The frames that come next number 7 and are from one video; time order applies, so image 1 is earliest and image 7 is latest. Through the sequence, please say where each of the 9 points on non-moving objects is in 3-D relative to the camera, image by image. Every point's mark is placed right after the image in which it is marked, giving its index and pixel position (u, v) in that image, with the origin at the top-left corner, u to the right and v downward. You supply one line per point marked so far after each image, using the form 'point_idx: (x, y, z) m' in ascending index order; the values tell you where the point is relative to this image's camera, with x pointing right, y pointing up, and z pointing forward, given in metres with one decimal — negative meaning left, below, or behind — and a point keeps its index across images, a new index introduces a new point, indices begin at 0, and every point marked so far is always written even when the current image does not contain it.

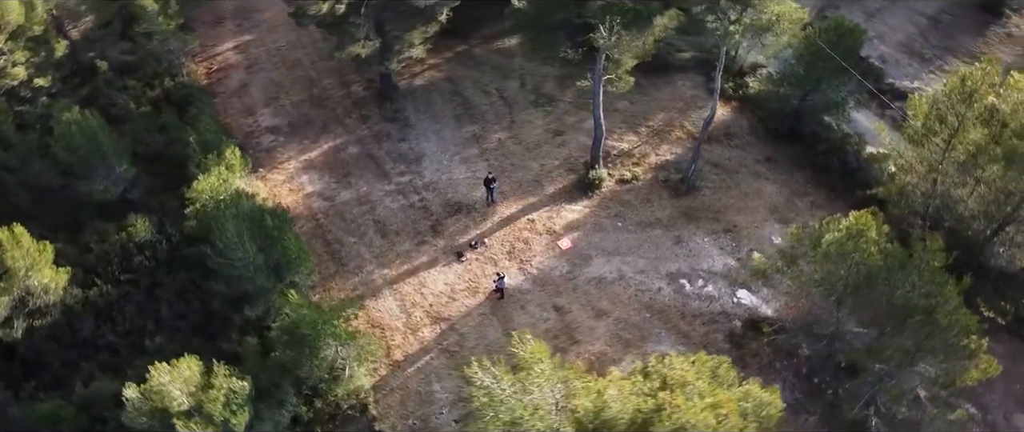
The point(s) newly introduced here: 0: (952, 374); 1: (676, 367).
0: (+10.0, -3.6, +18.6) m
1: (+3.7, -3.2, +17.2) m
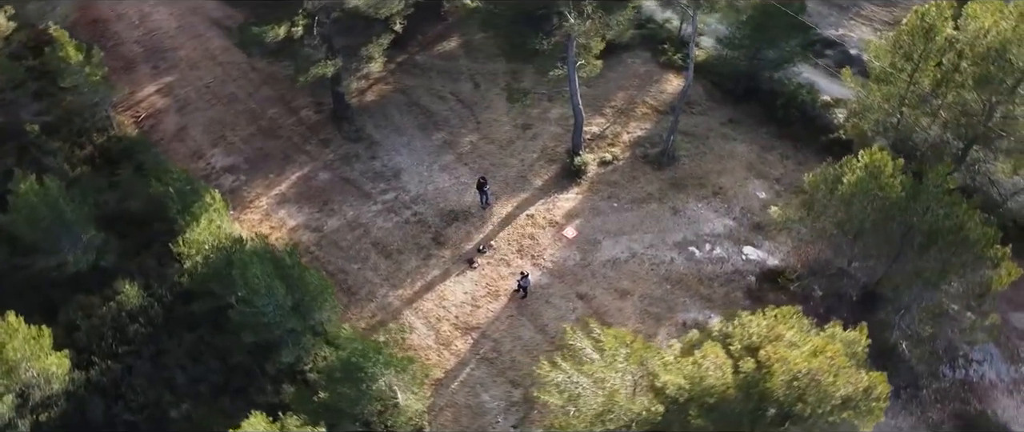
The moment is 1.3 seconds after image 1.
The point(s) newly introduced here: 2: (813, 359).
0: (+11.5, -1.7, +20.1) m
1: (+5.5, -2.3, +17.7) m
2: (+5.9, -2.8, +16.1) m
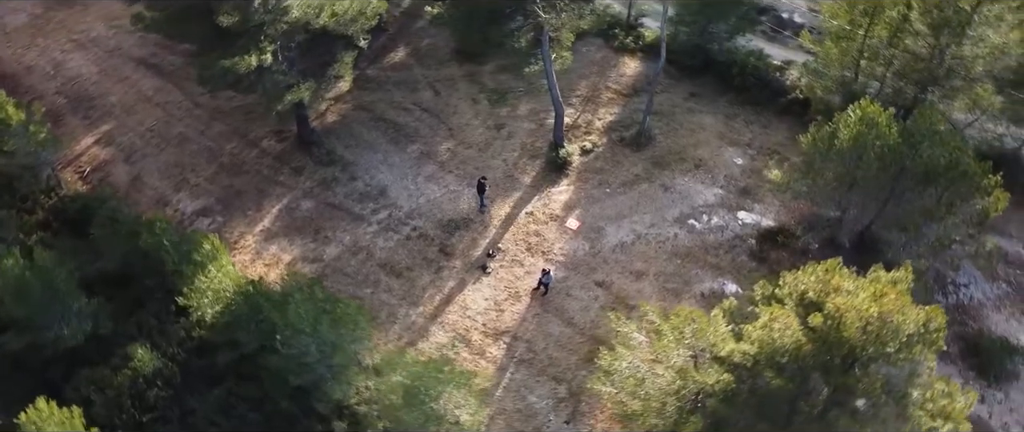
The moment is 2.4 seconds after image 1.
0: (+12.4, +0.1, +21.8) m
1: (+6.9, -1.4, +18.6) m
2: (+7.6, -1.8, +17.0) m
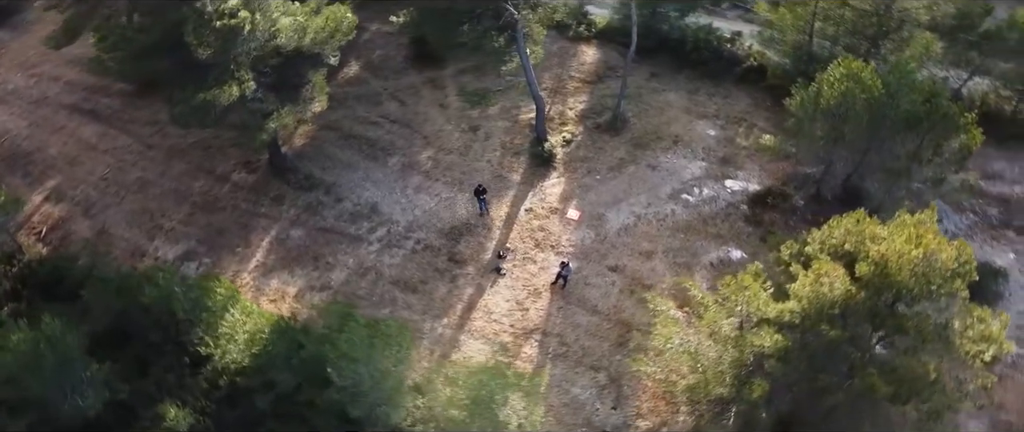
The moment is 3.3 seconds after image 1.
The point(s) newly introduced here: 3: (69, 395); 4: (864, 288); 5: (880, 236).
0: (+12.7, +1.9, +23.4) m
1: (+7.9, -0.3, +19.5) m
2: (+8.9, -0.6, +18.1) m
3: (-10.6, -4.3, +19.7) m
4: (+7.9, -1.6, +18.1) m
5: (+8.4, -0.5, +18.8) m
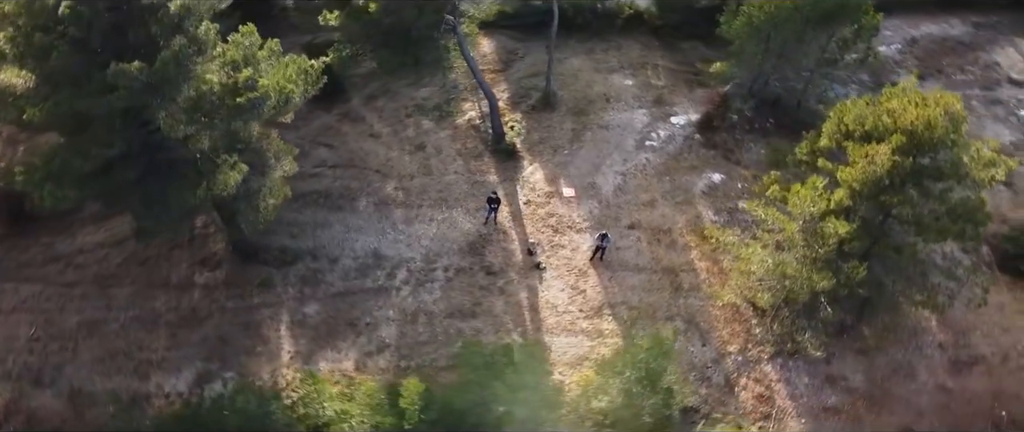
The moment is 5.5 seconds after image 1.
0: (+11.7, +6.2, +27.3) m
1: (+9.3, +2.7, +22.3) m
2: (+10.8, +2.9, +21.2) m
3: (-5.9, -7.1, +16.9) m
4: (+10.1, +1.6, +21.0) m
5: (+10.0, +2.8, +21.8) m
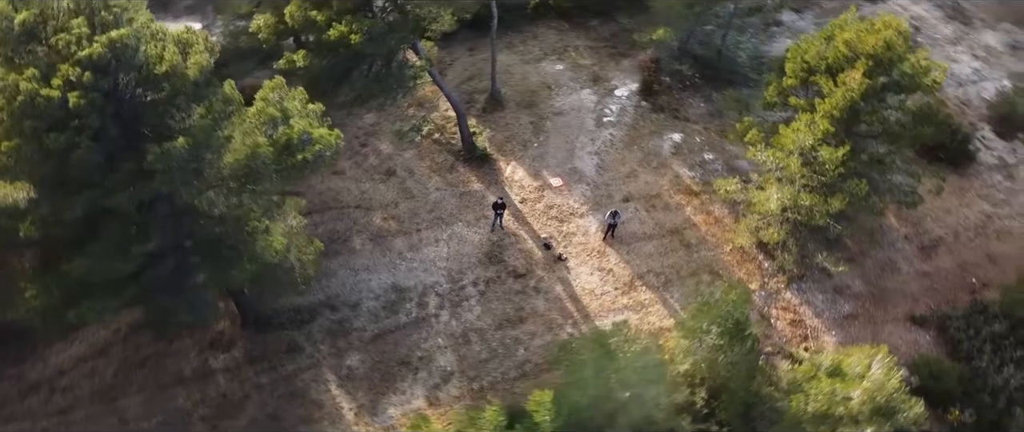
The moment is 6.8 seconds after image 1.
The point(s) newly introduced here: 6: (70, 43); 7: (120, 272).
0: (+9.3, +8.7, +29.8) m
1: (+9.1, +4.9, +24.5) m
2: (+10.6, +5.4, +23.8) m
3: (-1.8, -8.1, +16.1) m
4: (+10.3, +4.1, +23.5) m
5: (+9.8, +5.2, +24.2) m
6: (-8.9, +3.5, +16.5) m
7: (-8.4, -1.2, +17.5) m
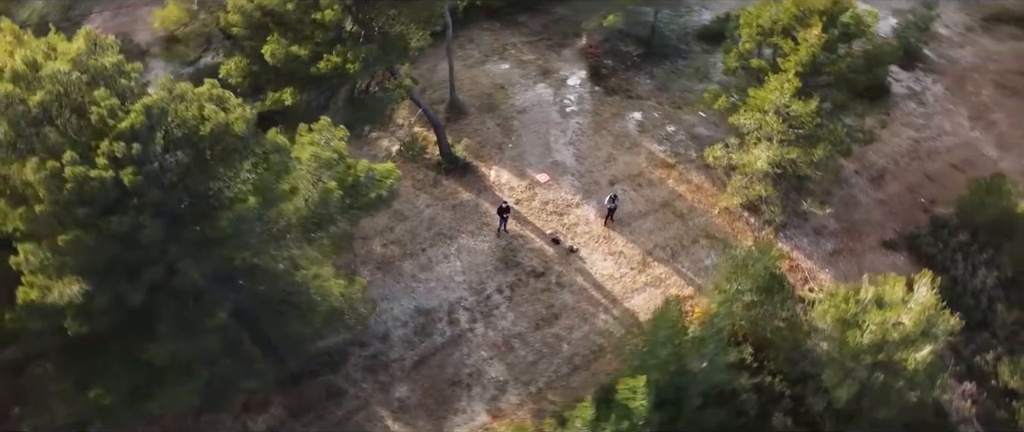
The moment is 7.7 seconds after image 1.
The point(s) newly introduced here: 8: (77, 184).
0: (+6.8, +10.1, +31.4) m
1: (+8.2, +6.4, +26.2) m
2: (+9.7, +7.2, +25.8) m
3: (+1.4, -8.3, +16.3) m
4: (+9.7, +5.8, +25.4) m
5: (+8.9, +6.8, +26.0) m
6: (-7.6, +1.8, +15.3) m
7: (-6.5, -2.7, +16.4) m
8: (-7.7, +0.6, +14.5) m
